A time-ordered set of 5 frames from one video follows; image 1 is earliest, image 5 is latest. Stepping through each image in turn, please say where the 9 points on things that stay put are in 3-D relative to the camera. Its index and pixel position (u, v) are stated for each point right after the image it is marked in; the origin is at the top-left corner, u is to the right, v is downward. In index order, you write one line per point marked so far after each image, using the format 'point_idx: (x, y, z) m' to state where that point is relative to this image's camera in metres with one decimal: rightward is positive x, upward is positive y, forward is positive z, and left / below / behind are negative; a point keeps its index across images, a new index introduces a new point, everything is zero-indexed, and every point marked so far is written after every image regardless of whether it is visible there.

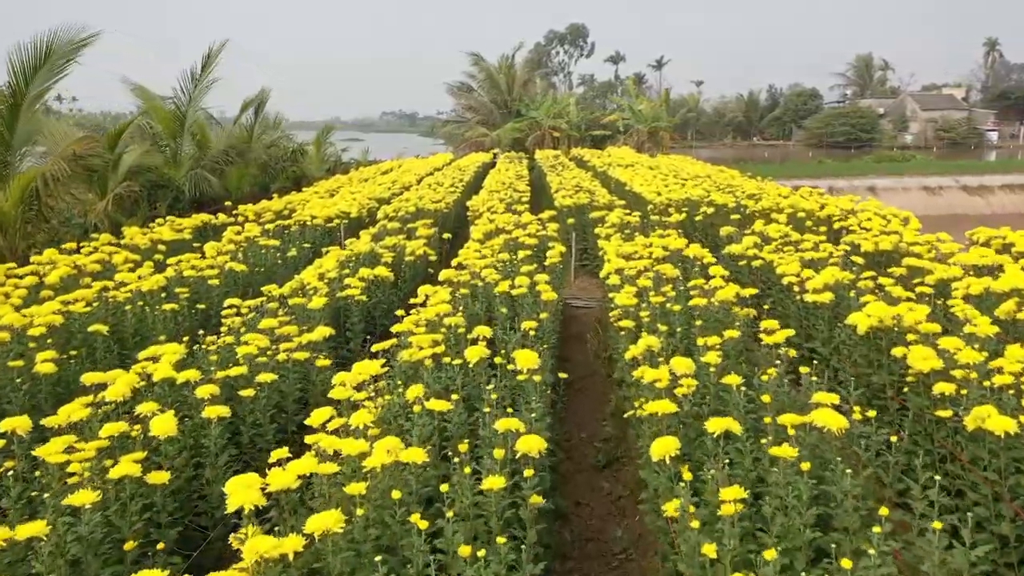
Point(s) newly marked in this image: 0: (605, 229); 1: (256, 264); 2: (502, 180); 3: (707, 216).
0: (+1.0, +0.6, +8.4) m
1: (-2.4, +0.2, +7.6) m
2: (-0.2, +2.2, +16.2) m
3: (+2.6, +1.0, +11.0) m
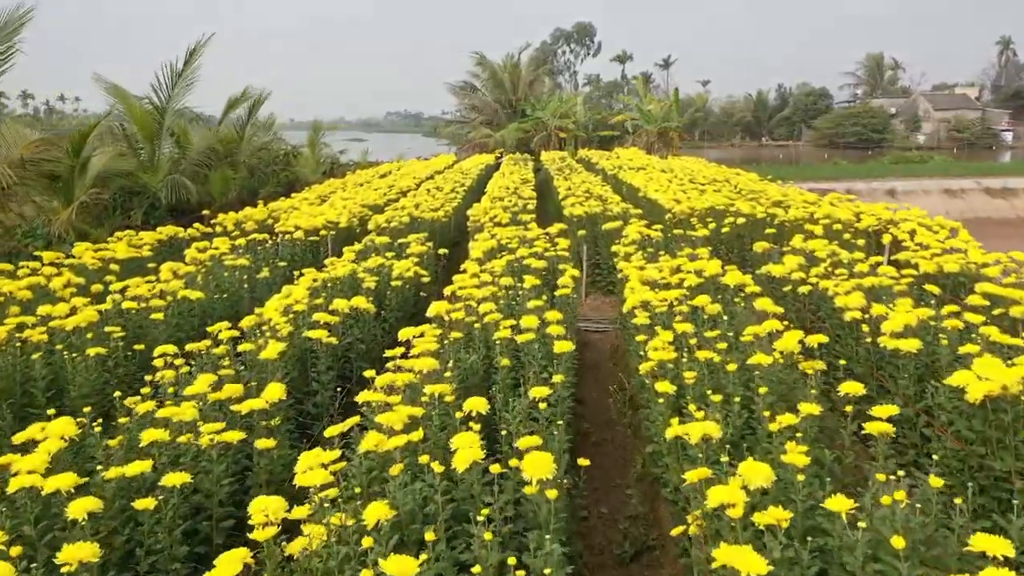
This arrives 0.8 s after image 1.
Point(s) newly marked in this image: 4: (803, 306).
0: (+1.0, +0.4, +7.3) m
1: (-2.3, 0.0, +6.6) m
2: (-0.1, +1.9, +15.1) m
3: (+2.7, +0.7, +9.9) m
4: (+2.2, -0.1, +6.3) m
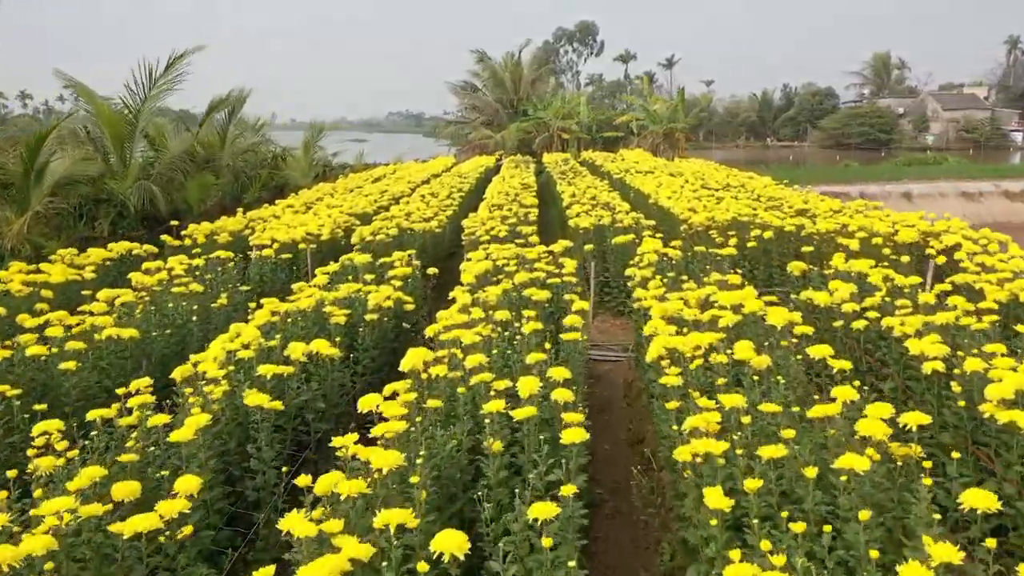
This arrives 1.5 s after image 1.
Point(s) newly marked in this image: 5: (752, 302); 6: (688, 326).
0: (+1.0, +0.1, +6.2) m
1: (-2.4, -0.2, +5.5) m
2: (-0.1, +1.7, +14.1) m
3: (+2.7, +0.5, +8.9) m
4: (+2.2, -0.4, +5.3) m
5: (+1.3, -0.1, +4.6) m
6: (+1.0, -0.2, +4.8) m
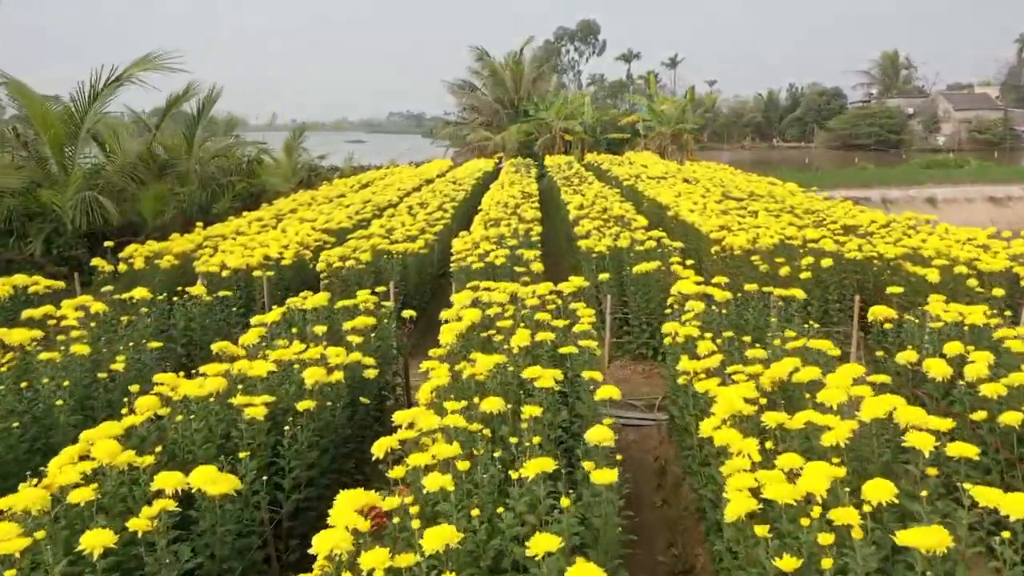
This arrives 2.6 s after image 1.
0: (+1.0, -0.2, +4.6) m
1: (-2.4, -0.6, +3.9) m
2: (-0.1, +1.3, +12.4) m
3: (+2.7, +0.2, +7.3) m
4: (+2.2, -0.7, +3.6) m
5: (+1.3, -0.4, +2.9) m
6: (+1.0, -0.6, +3.2) m
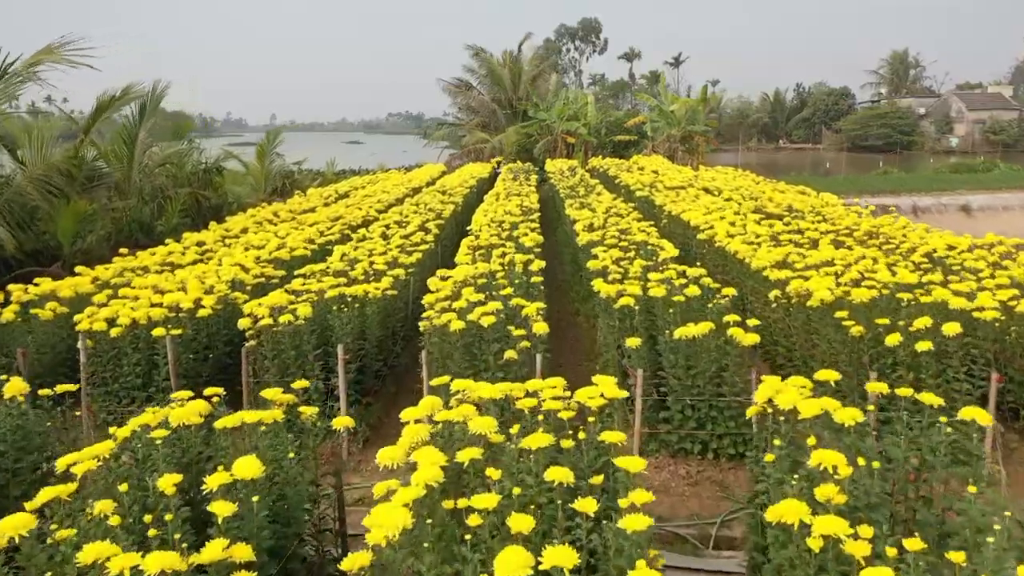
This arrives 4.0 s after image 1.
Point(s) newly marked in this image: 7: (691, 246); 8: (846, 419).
0: (+0.9, -0.7, +2.5) m
1: (-2.4, -1.0, +1.8) m
2: (-0.2, +0.9, +10.3) m
3: (+2.6, -0.3, +5.1) m
4: (+2.2, -1.2, +1.5) m
5: (+1.3, -0.9, +0.8) m
6: (+1.0, -1.0, +1.1) m
7: (+2.1, +0.5, +9.9) m
8: (+1.3, -0.5, +3.0) m
